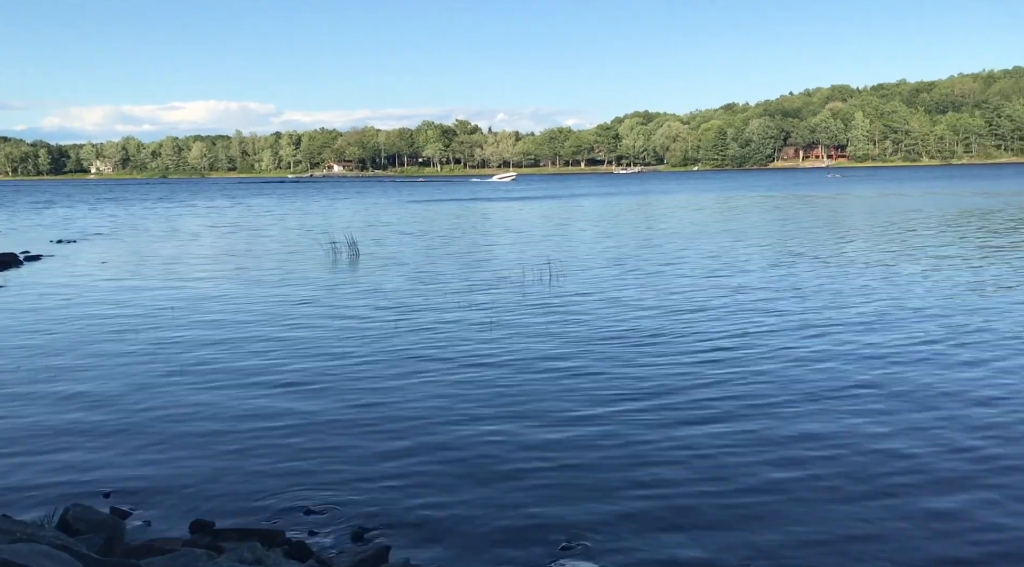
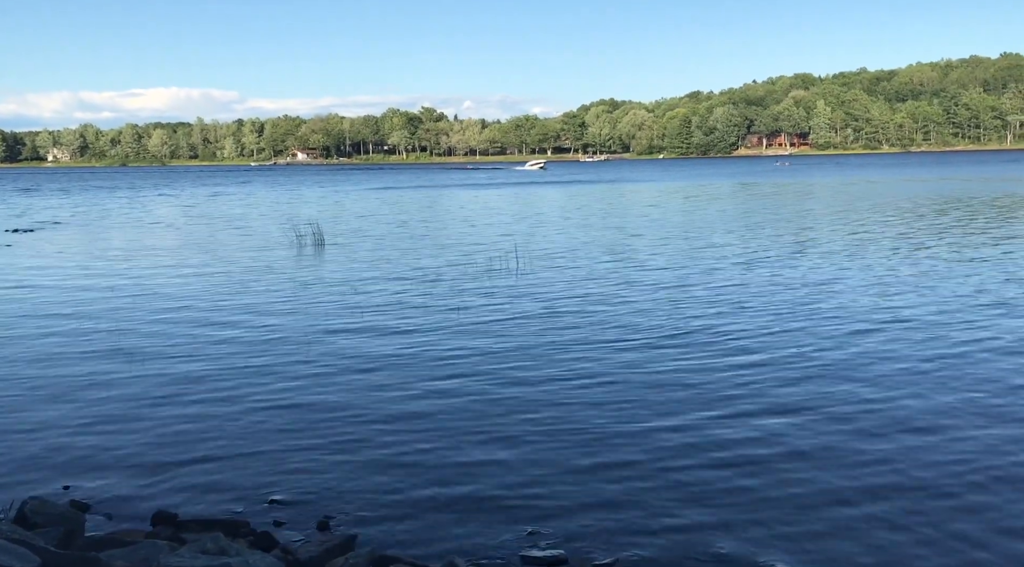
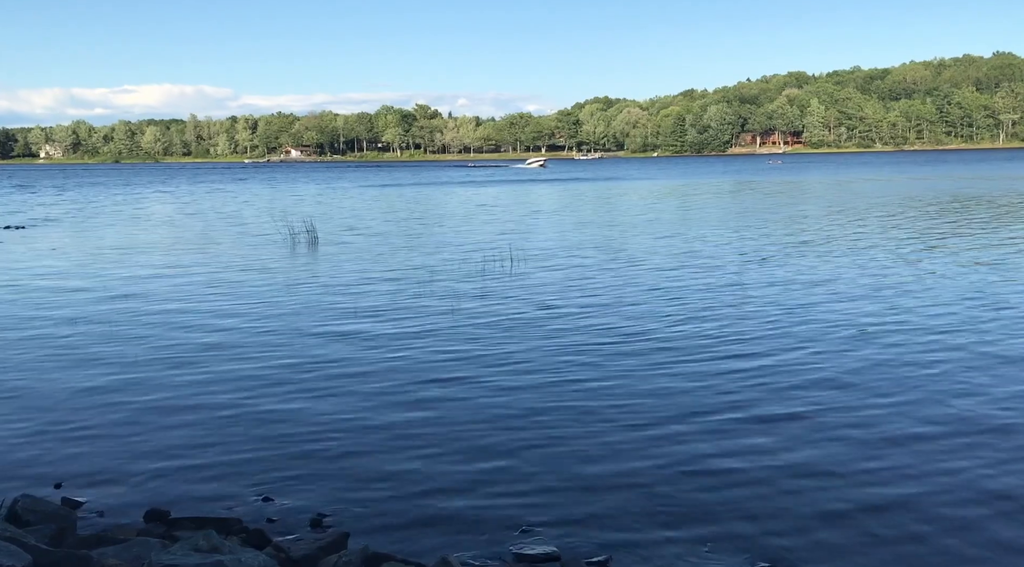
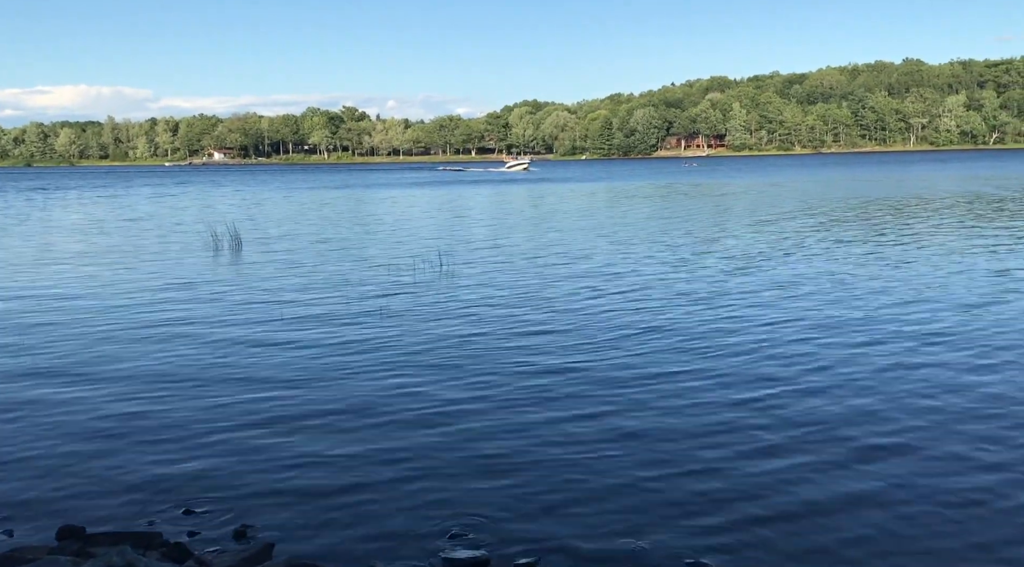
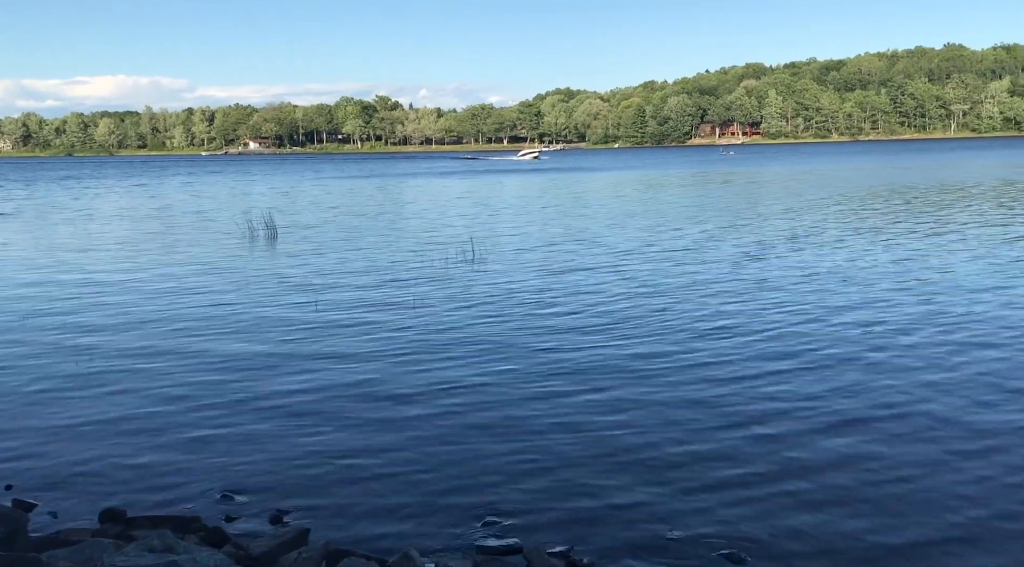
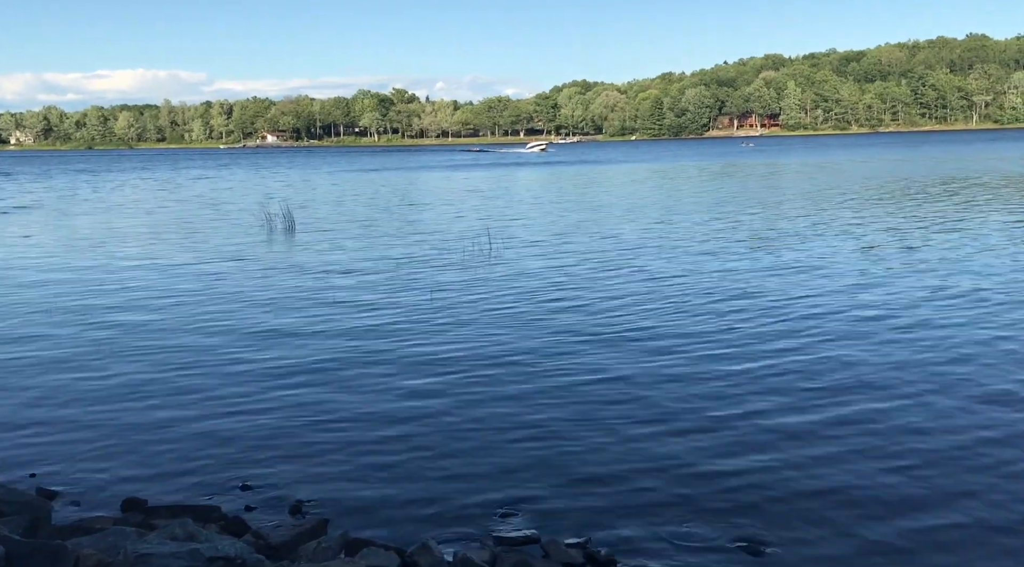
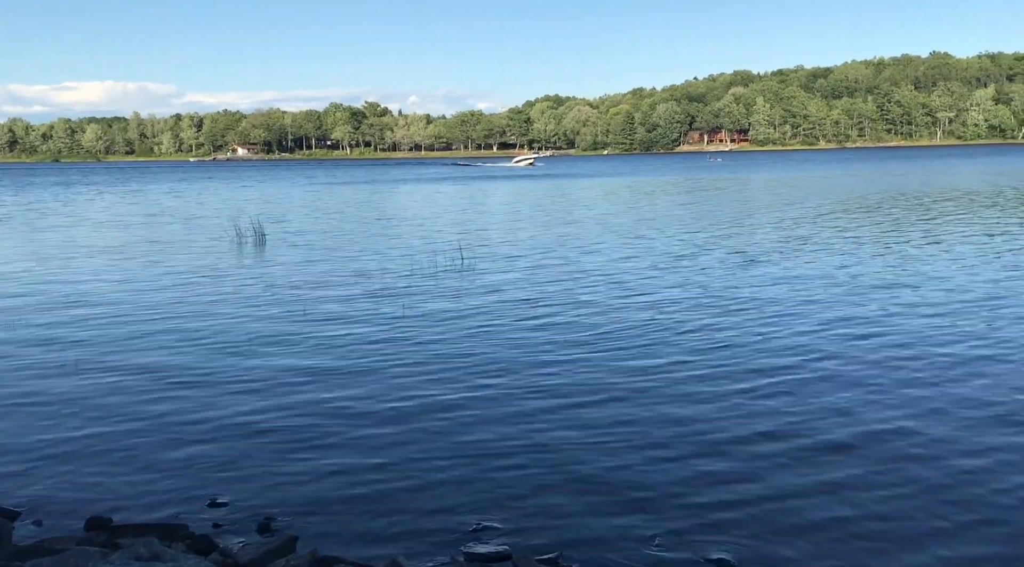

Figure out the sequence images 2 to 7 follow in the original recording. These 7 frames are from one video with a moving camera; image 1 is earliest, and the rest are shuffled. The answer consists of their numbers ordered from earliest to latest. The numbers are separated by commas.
2, 3, 6, 5, 7, 4
